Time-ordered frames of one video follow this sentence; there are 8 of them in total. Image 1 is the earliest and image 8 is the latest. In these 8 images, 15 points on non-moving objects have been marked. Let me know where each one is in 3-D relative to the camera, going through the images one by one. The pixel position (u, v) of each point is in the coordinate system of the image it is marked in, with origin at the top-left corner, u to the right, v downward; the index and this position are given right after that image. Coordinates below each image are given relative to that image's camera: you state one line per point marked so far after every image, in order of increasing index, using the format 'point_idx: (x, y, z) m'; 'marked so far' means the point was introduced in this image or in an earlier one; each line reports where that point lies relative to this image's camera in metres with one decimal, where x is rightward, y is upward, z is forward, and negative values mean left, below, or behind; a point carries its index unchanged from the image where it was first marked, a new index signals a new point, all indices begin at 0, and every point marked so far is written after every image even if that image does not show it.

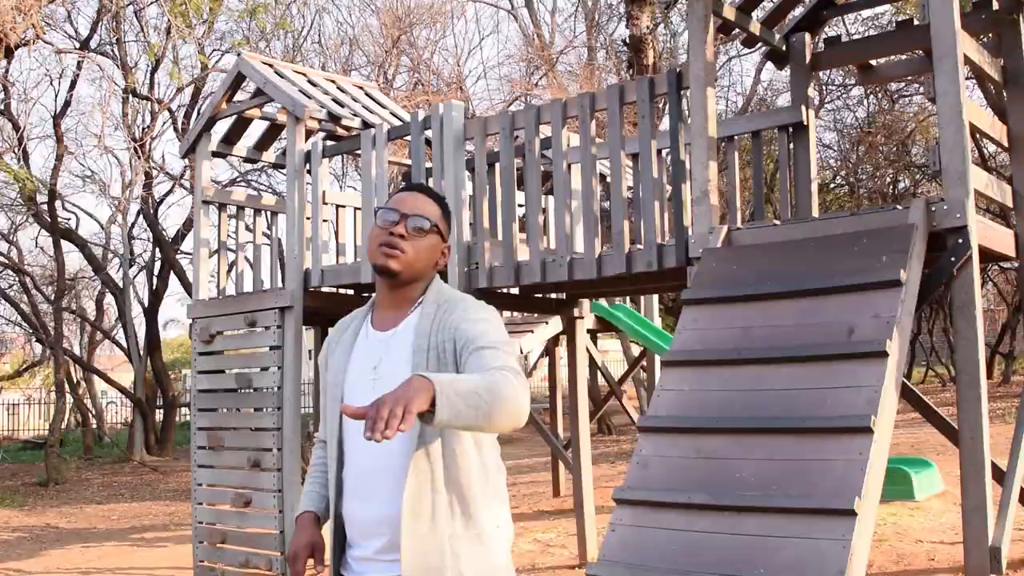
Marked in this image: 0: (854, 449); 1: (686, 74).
0: (+1.1, -0.5, +4.1) m
1: (+0.8, +1.0, +6.0) m
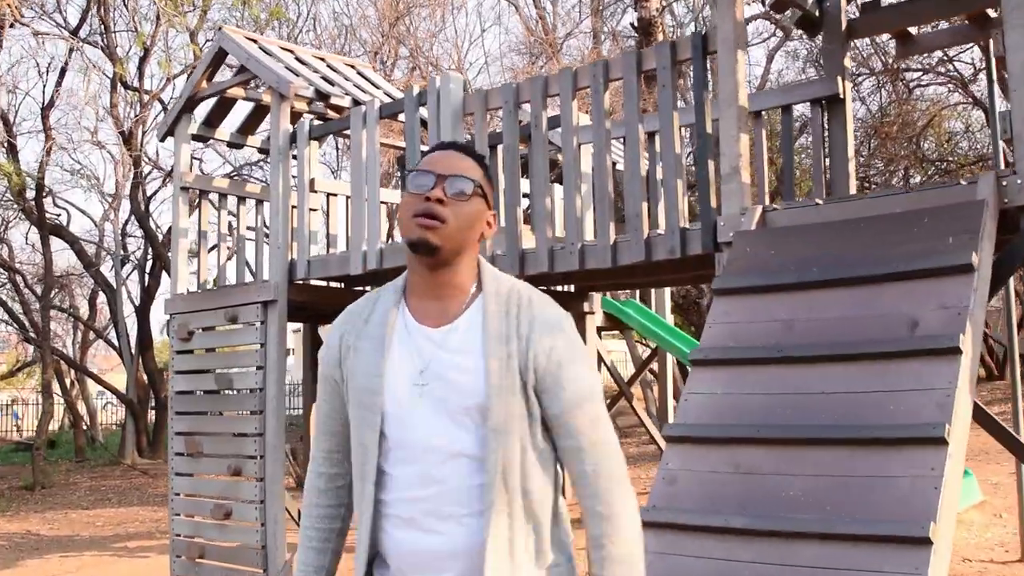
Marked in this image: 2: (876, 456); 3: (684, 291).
0: (+1.1, -0.5, +3.4) m
1: (+0.8, +1.1, +5.3) m
2: (+1.0, -0.5, +3.5) m
3: (+1.9, 0.0, +14.3) m
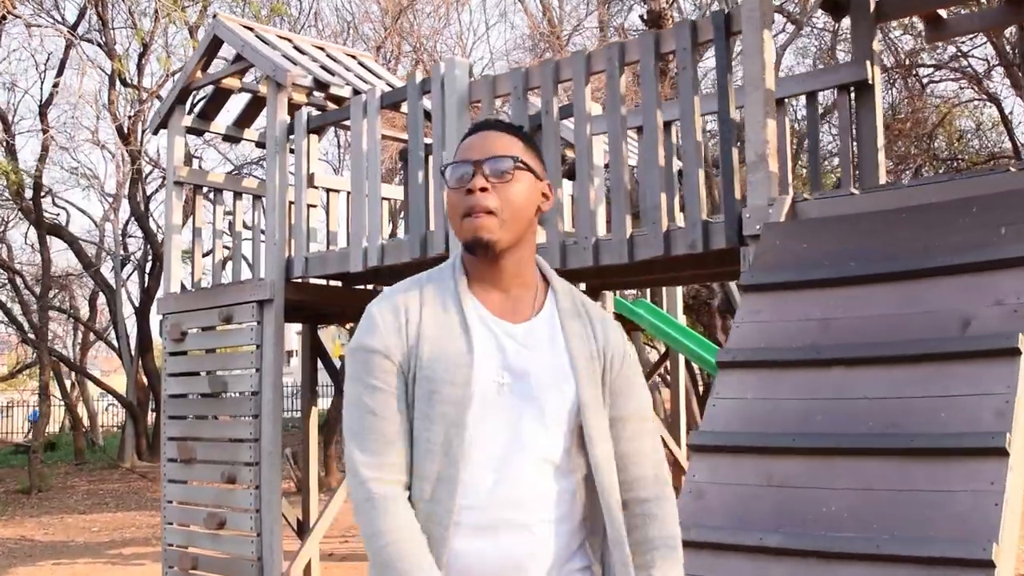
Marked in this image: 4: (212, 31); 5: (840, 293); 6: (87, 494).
0: (+1.1, -0.5, +3.1) m
1: (+0.9, +1.1, +5.0) m
2: (+1.0, -0.5, +3.2) m
3: (+2.0, 0.0, +14.0) m
4: (-1.8, +1.6, +7.8) m
5: (+1.0, 0.0, +3.8) m
6: (-6.1, -3.0, +18.4) m
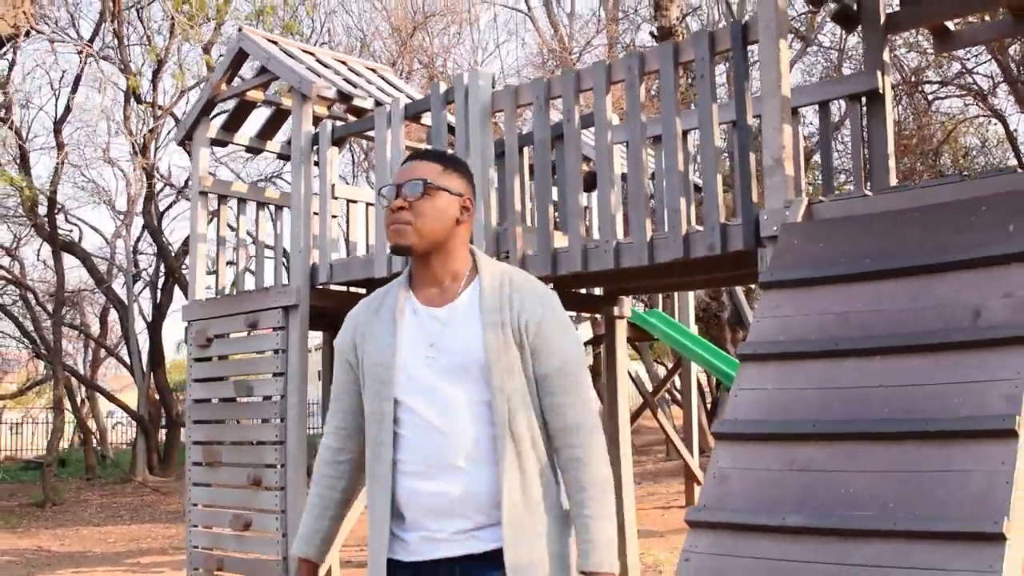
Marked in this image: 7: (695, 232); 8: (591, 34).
0: (+1.2, -0.4, +3.2) m
1: (+1.0, +1.1, +5.2) m
2: (+1.1, -0.4, +3.4) m
3: (+2.1, -0.2, +14.2) m
4: (-1.7, +1.5, +8.0) m
5: (+1.1, 0.0, +4.0) m
6: (-6.0, -3.2, +18.5) m
7: (+0.8, +0.2, +5.4) m
8: (+1.2, +3.8, +18.9) m
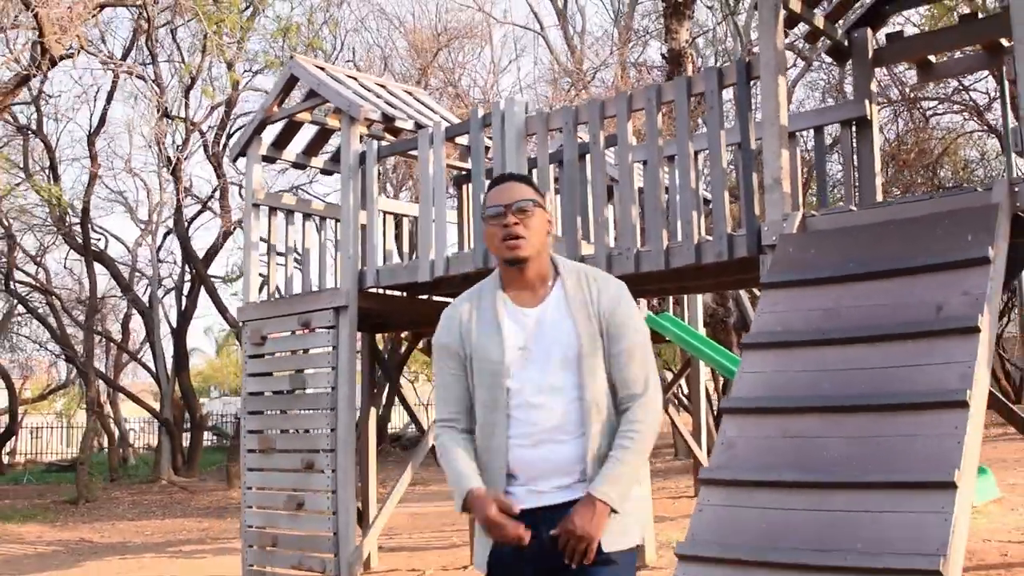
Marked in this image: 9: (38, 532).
0: (+1.4, -0.4, +4.0) m
1: (+1.1, +1.1, +5.9) m
2: (+1.3, -0.4, +4.1) m
3: (+2.3, -0.2, +14.9) m
4: (-1.5, +1.5, +8.8) m
5: (+1.2, 0.0, +4.8) m
6: (-5.8, -3.3, +19.3) m
7: (+0.9, +0.2, +6.2) m
8: (+1.4, +3.7, +19.7) m
9: (-6.0, -3.1, +16.0) m
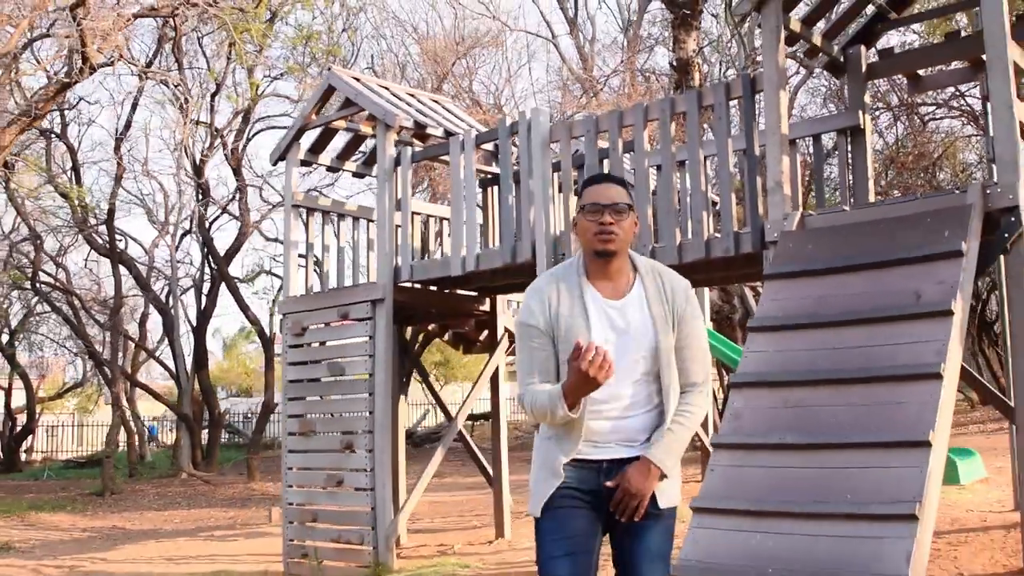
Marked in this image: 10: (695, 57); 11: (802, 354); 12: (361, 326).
0: (+1.5, -0.4, +4.7) m
1: (+1.3, +1.1, +6.6) m
2: (+1.4, -0.4, +4.8) m
3: (+2.5, -0.2, +15.6) m
4: (-1.4, +1.5, +9.5) m
5: (+1.4, 0.0, +5.5) m
6: (-5.6, -3.3, +20.0) m
7: (+1.1, +0.3, +6.8) m
8: (+1.6, +3.7, +20.4) m
9: (-5.8, -3.1, +16.7) m
10: (+2.1, +2.6, +14.4) m
11: (+1.2, -0.3, +5.2) m
12: (-1.0, -0.3, +8.7) m
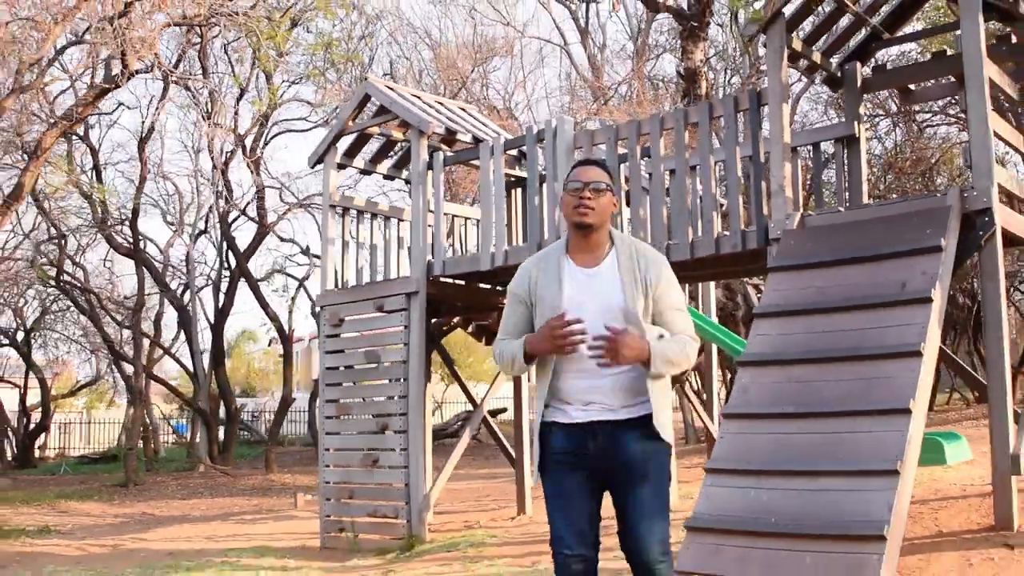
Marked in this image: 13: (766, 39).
0: (+1.7, -0.3, +5.4) m
1: (+1.5, +1.1, +7.3) m
2: (+1.6, -0.3, +5.5) m
3: (+2.7, -0.2, +16.3) m
4: (-1.2, +1.6, +10.2) m
5: (+1.6, +0.1, +6.2) m
6: (-5.4, -3.2, +20.7) m
7: (+1.3, +0.3, +7.6) m
8: (+1.8, +3.7, +21.1) m
9: (-5.7, -3.0, +17.4) m
10: (+2.3, +2.6, +15.1) m
11: (+1.4, -0.2, +6.0) m
12: (-0.9, -0.2, +9.4) m
13: (+1.5, +1.4, +7.3) m
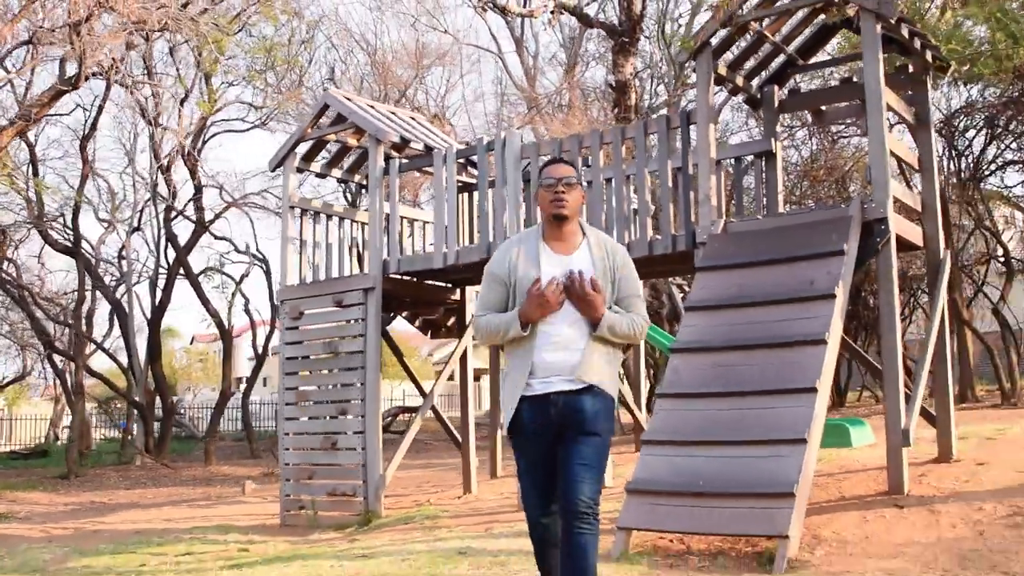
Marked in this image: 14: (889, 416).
0: (+1.5, -0.3, +6.4) m
1: (+1.2, +1.1, +8.3) m
2: (+1.4, -0.3, +6.5) m
3: (+1.8, -0.2, +17.3) m
4: (-1.7, +1.6, +11.0) m
5: (+1.3, +0.1, +7.1) m
6: (-6.5, -3.2, +21.2) m
7: (+1.0, +0.3, +8.5) m
8: (+0.7, +3.7, +22.0) m
9: (-6.6, -2.9, +17.9) m
10: (+1.5, +2.7, +16.1) m
11: (+1.2, -0.2, +6.9) m
12: (-1.3, -0.2, +10.2) m
13: (+1.2, +1.5, +8.3) m
14: (+2.2, -0.7, +7.3) m
